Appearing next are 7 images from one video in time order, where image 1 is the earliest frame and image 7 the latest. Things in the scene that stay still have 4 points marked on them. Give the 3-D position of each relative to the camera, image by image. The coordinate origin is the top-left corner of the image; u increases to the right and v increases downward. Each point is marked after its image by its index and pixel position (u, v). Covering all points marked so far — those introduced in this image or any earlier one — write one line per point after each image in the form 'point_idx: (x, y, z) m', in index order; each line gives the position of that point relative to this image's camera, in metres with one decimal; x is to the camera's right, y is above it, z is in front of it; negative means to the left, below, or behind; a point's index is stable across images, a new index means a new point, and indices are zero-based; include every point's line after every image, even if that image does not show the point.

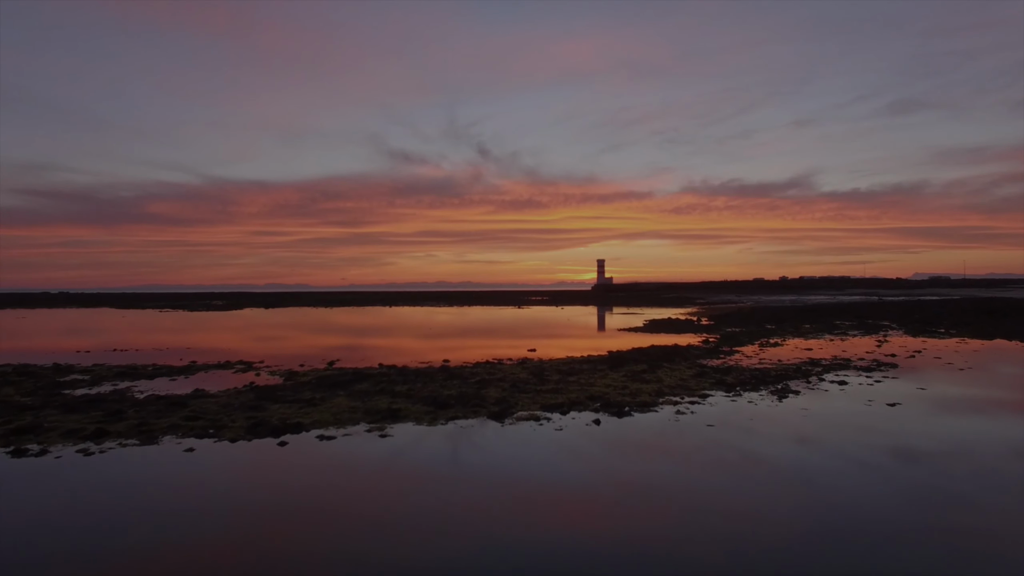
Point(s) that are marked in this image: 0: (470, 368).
0: (-1.5, -2.7, +18.5) m
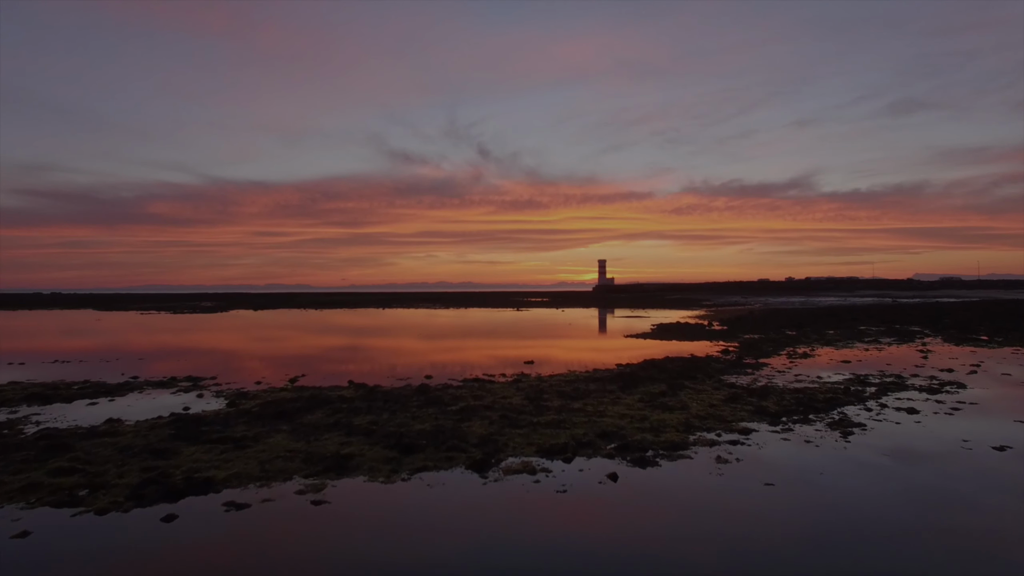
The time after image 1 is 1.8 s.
0: (-1.7, -2.8, +15.5) m
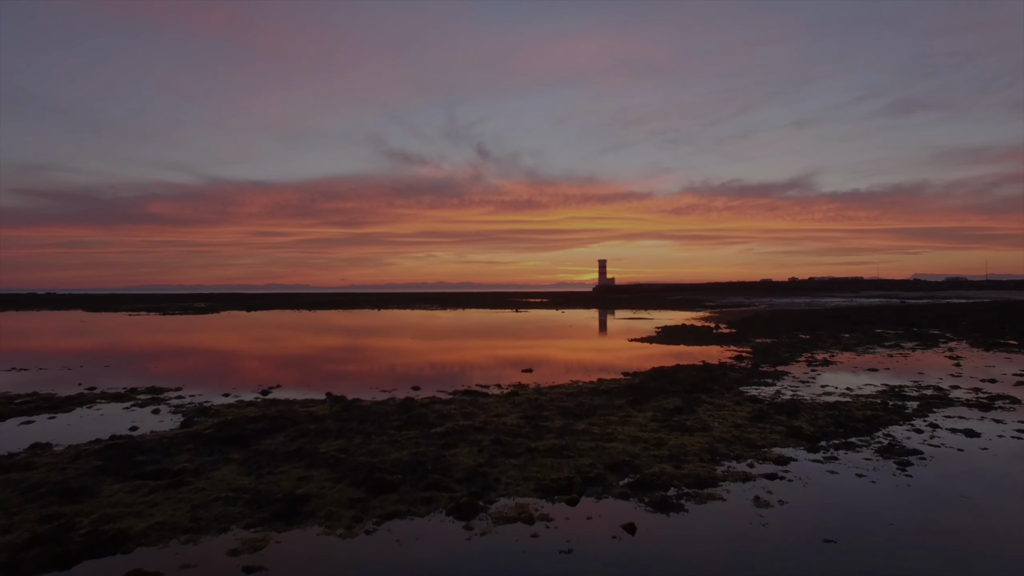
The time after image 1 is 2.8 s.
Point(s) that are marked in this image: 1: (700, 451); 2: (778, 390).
0: (-1.8, -2.9, +13.7) m
1: (+3.4, -2.9, +10.1) m
2: (+7.7, -2.9, +16.2) m
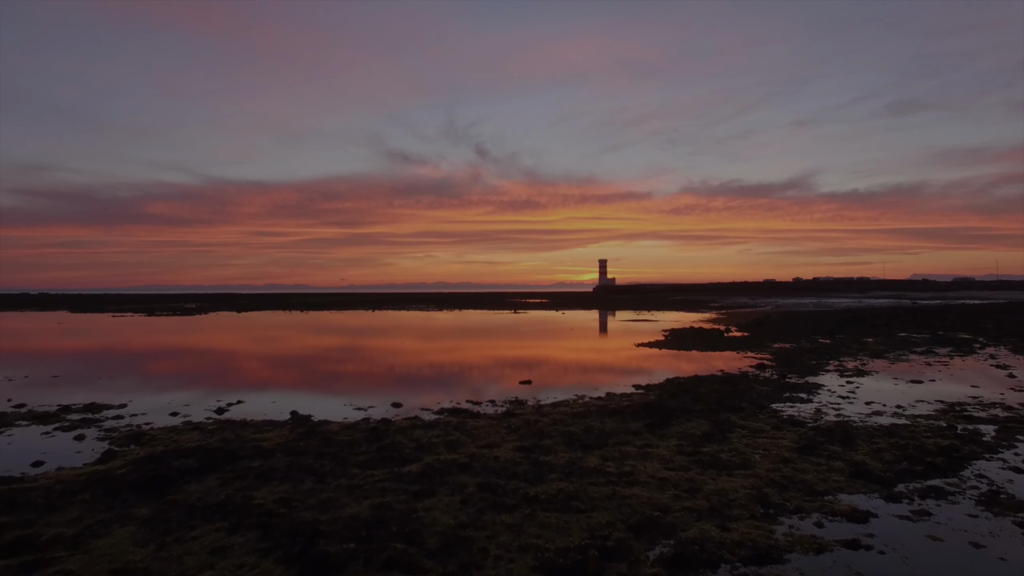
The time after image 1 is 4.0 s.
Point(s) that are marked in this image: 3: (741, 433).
0: (-1.9, -2.9, +11.4) m
1: (+3.3, -3.0, +7.8) m
2: (+7.6, -3.0, +13.9) m
3: (+4.6, -2.9, +11.3) m
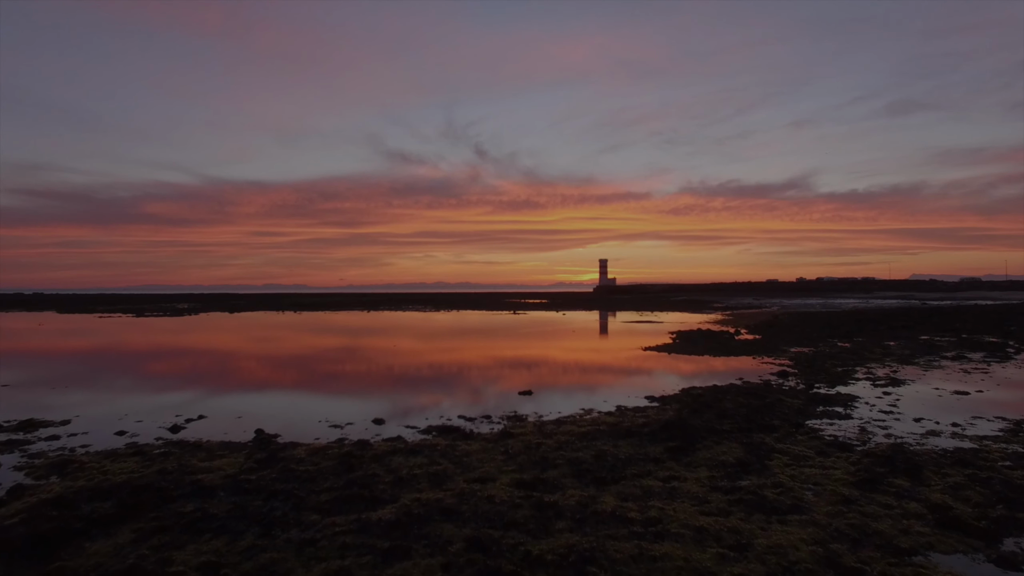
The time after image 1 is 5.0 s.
0: (-1.9, -2.9, +9.6) m
1: (+3.3, -3.0, +6.0) m
2: (+7.5, -3.0, +12.1) m
3: (+4.6, -2.9, +9.5) m
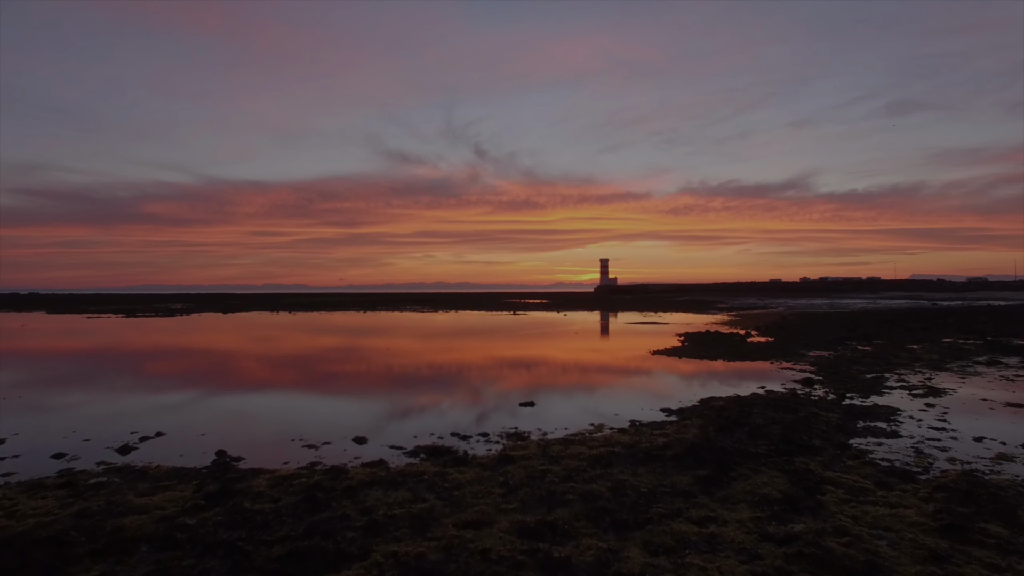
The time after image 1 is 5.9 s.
0: (-1.9, -2.9, +8.0) m
1: (+3.3, -3.0, +4.4) m
2: (+7.5, -3.0, +10.5) m
3: (+4.6, -2.9, +7.9) m
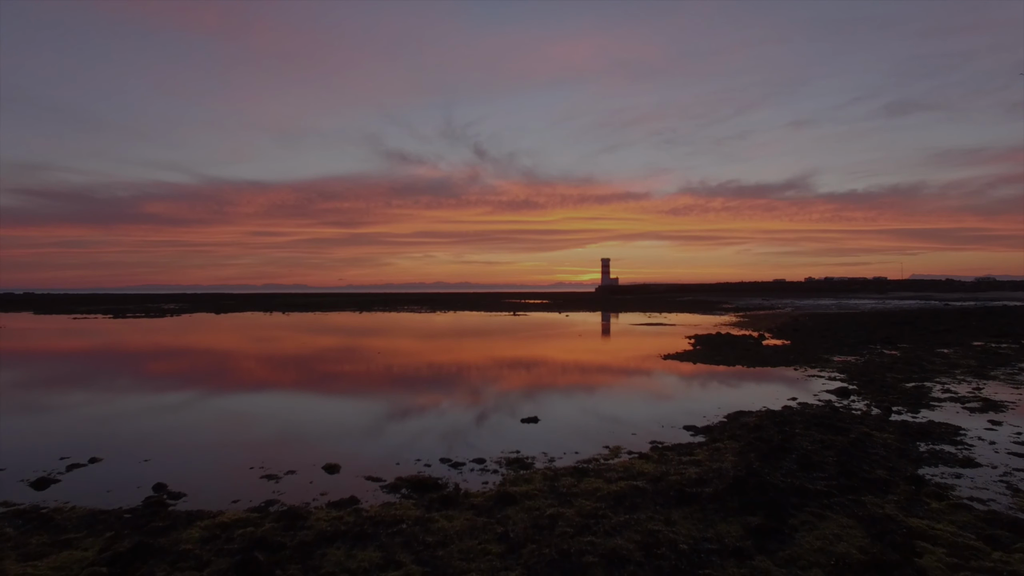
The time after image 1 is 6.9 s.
0: (-1.9, -2.9, +6.1) m
1: (+3.3, -2.9, +2.5) m
2: (+7.6, -3.0, +8.7) m
3: (+4.6, -2.9, +6.0) m
